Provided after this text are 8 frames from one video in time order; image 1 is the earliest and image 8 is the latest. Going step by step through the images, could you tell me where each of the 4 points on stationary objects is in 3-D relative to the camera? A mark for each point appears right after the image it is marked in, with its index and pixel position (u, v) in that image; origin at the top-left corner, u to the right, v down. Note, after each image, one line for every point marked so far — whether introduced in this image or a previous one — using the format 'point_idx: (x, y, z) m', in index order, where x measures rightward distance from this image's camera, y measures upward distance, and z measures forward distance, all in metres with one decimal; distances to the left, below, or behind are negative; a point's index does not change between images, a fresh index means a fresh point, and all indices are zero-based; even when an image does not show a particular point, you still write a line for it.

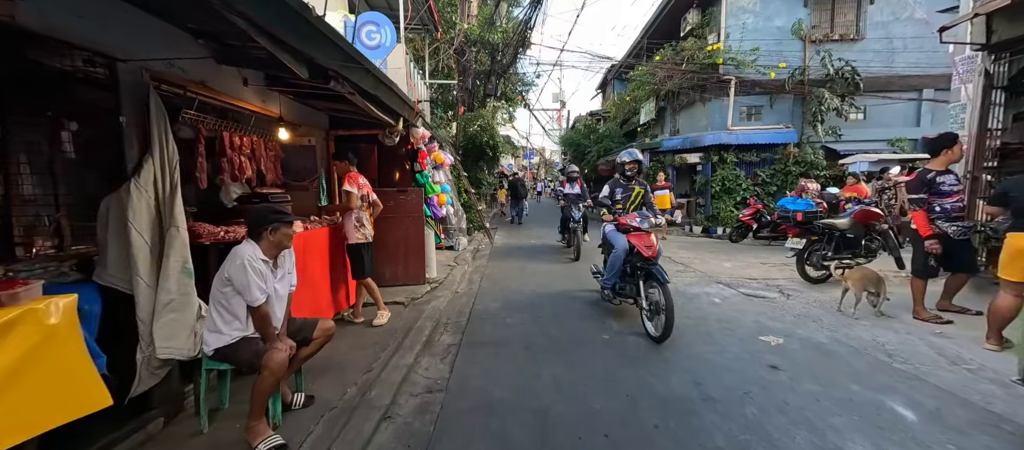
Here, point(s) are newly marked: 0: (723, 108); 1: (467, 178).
0: (+6.0, +3.4, +11.3) m
1: (-1.1, +1.1, +9.6) m
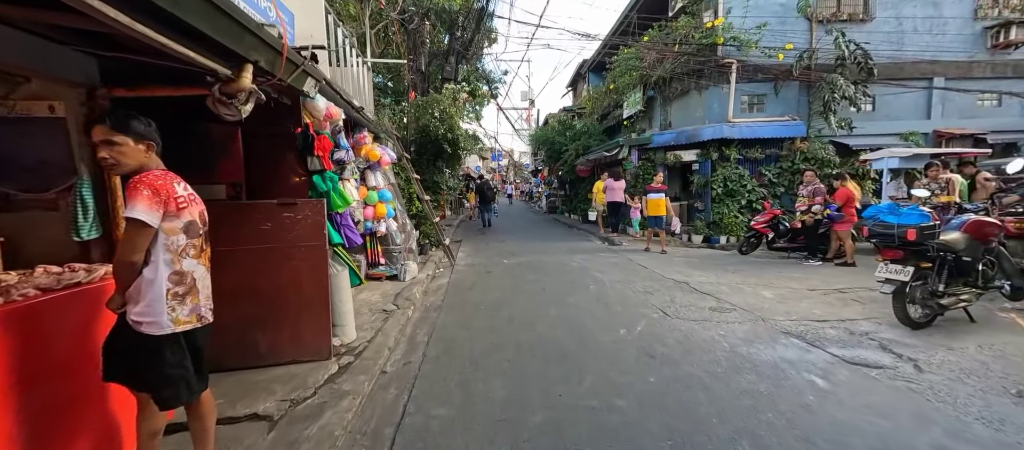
0: (+5.2, +3.2, +9.7) m
1: (-1.8, +0.8, +7.4) m
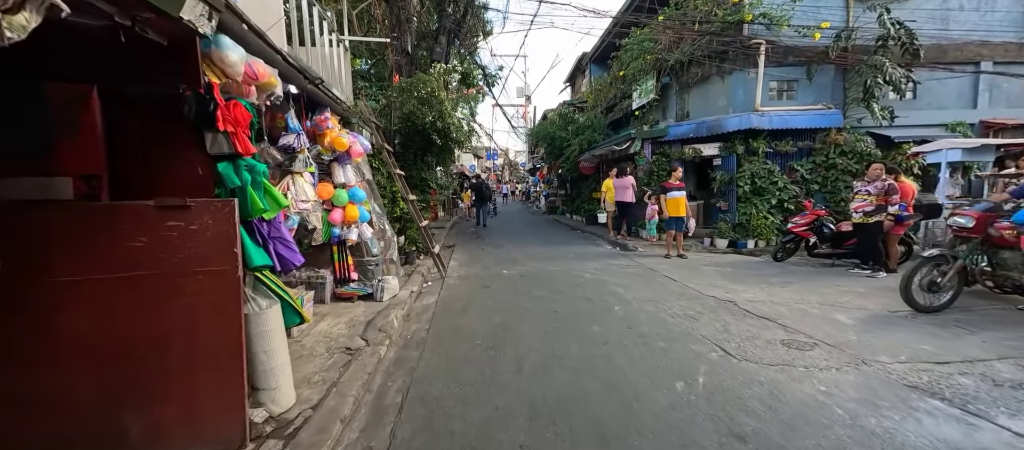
0: (+5.2, +3.1, +8.6) m
1: (-1.7, +0.7, +6.2) m
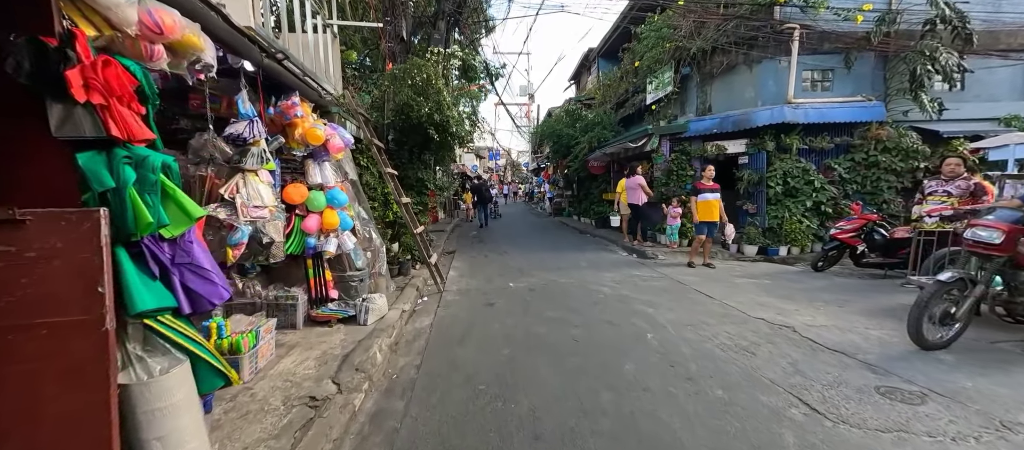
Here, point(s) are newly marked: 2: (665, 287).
0: (+5.3, +3.0, +7.7) m
1: (-1.6, +0.6, +5.4) m
2: (+2.1, -0.9, +5.4) m
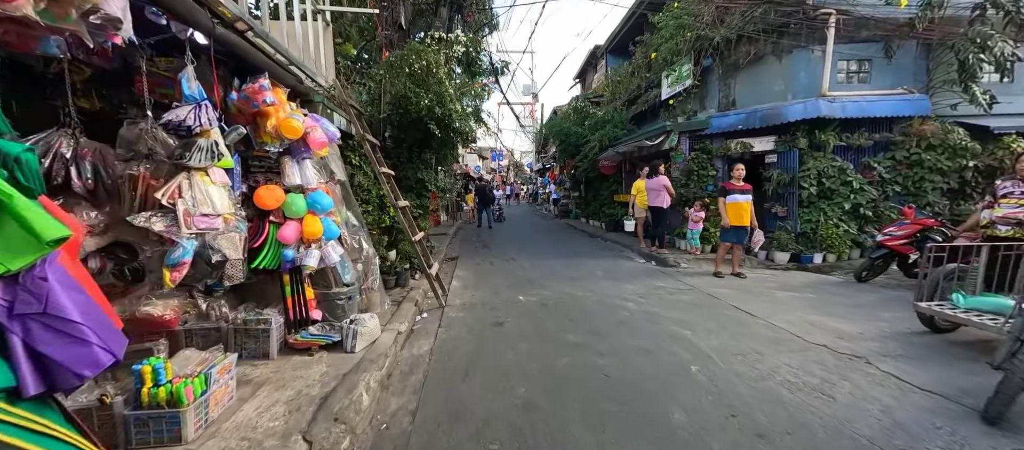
0: (+5.4, +3.0, +7.1) m
1: (-1.5, +0.6, +4.8) m
2: (+2.2, -0.9, +4.7) m
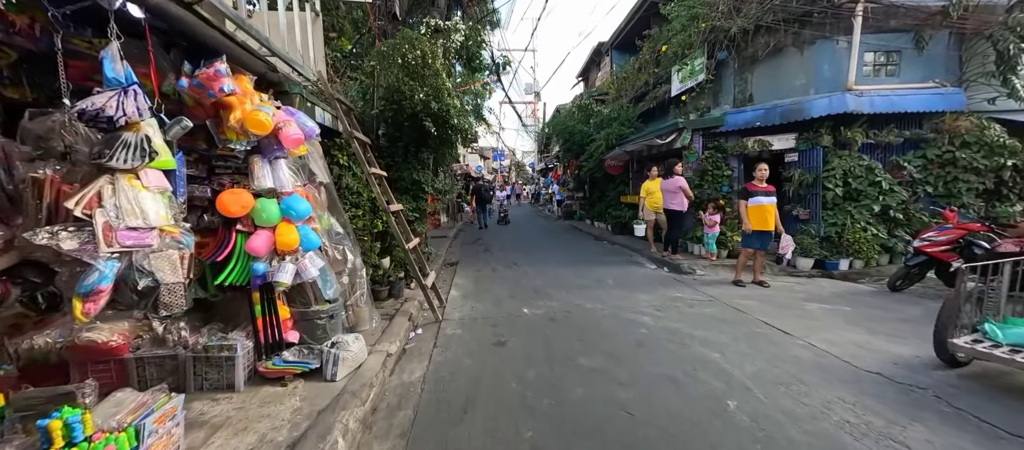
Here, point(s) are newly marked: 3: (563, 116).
0: (+5.5, +2.9, +6.6) m
1: (-1.5, +0.5, +4.4) m
2: (+2.3, -1.0, +4.3) m
3: (+1.7, +3.6, +13.0) m
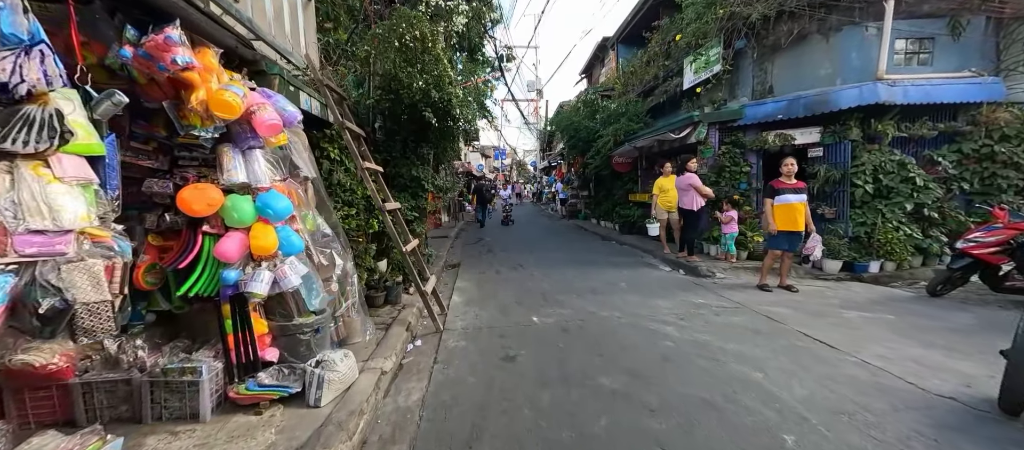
0: (+5.6, +2.9, +6.2) m
1: (-1.4, +0.5, +4.0) m
2: (+2.4, -1.0, +3.9) m
3: (+1.8, +3.6, +12.5) m
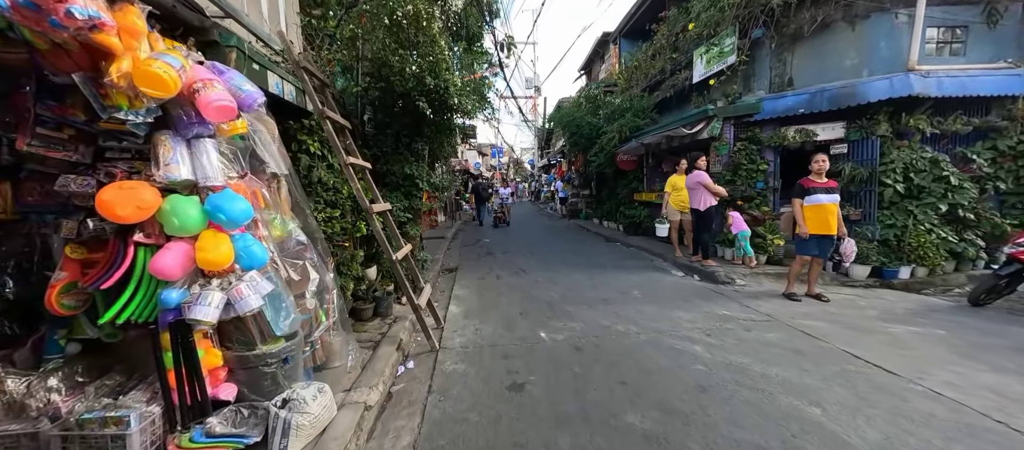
0: (+5.6, +2.9, +5.7) m
1: (-1.3, +0.5, +3.5) m
2: (+2.4, -1.0, +3.4) m
3: (+1.8, +3.6, +12.1) m
